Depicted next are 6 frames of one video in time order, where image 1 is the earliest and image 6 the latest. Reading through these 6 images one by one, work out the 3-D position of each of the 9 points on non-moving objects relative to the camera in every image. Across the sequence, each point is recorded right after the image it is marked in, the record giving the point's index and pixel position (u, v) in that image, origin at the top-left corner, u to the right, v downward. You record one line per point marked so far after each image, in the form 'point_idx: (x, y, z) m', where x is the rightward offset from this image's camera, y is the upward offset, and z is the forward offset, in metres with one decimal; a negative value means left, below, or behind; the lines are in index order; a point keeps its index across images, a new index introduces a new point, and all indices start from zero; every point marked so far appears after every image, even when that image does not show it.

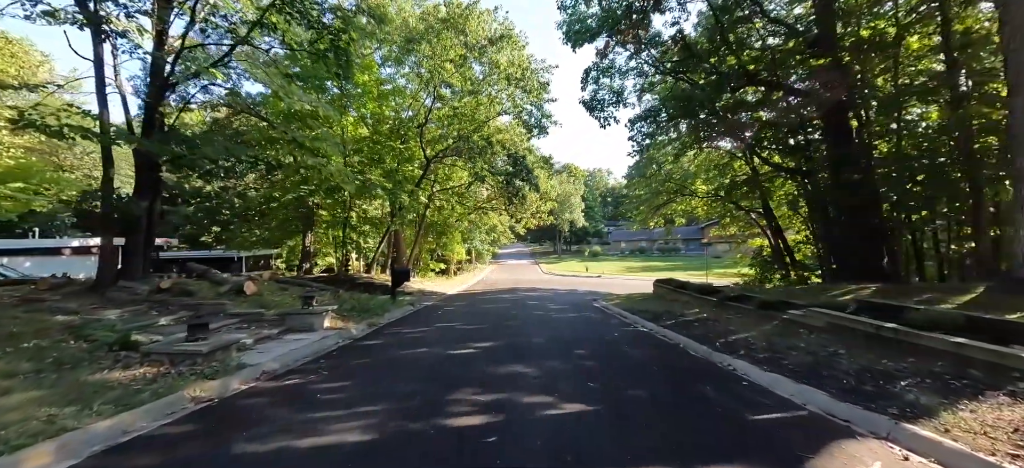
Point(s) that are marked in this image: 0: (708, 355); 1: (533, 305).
0: (+2.7, -1.7, +6.4) m
1: (+0.6, -2.1, +13.6) m
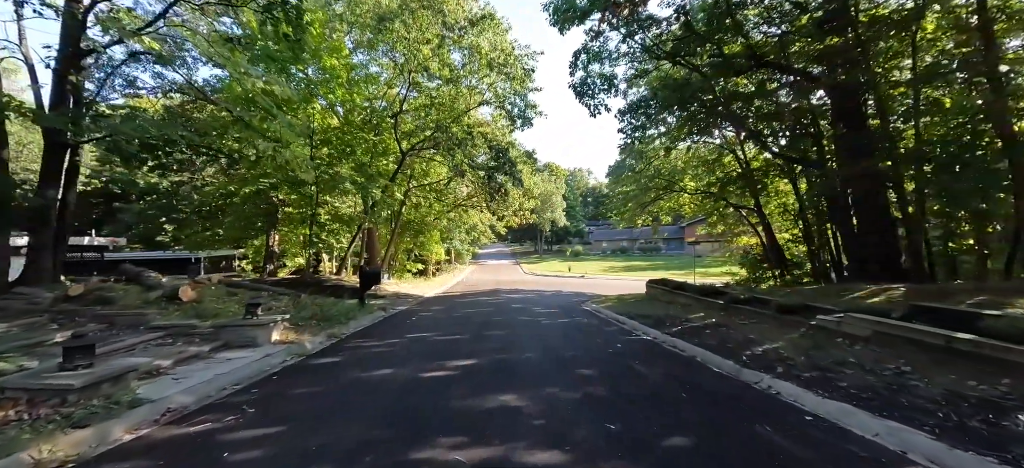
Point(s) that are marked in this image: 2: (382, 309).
0: (+2.5, -1.6, +5.3) m
1: (+0.2, -2.0, +12.3) m
2: (-3.4, -2.0, +12.2) m
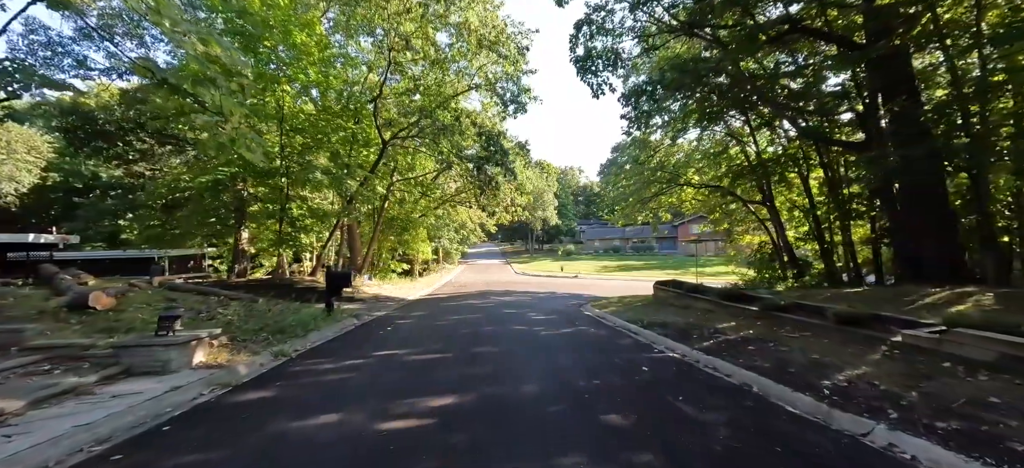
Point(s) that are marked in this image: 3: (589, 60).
0: (+2.5, -1.5, +3.8) m
1: (0.0, -1.9, +10.8) m
2: (-3.6, -1.9, +10.6) m
3: (+2.0, +4.5, +11.9) m
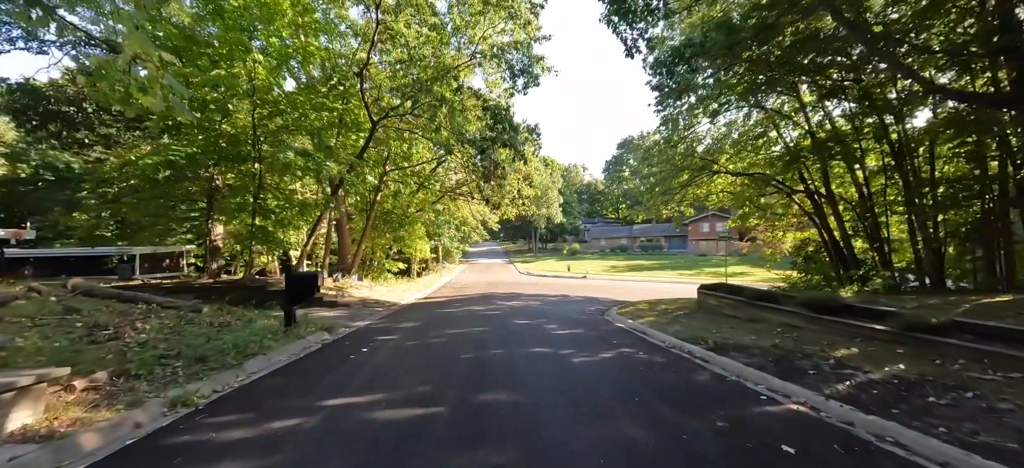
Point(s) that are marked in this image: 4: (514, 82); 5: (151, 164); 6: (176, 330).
0: (+2.8, -1.3, +1.5) m
1: (+0.3, -1.7, +8.5) m
2: (-3.3, -1.7, +8.3) m
3: (+2.3, +4.7, +9.6) m
4: (+0.1, +4.5, +13.9) m
5: (-10.2, +2.0, +13.0) m
6: (-4.8, -1.3, +6.6) m
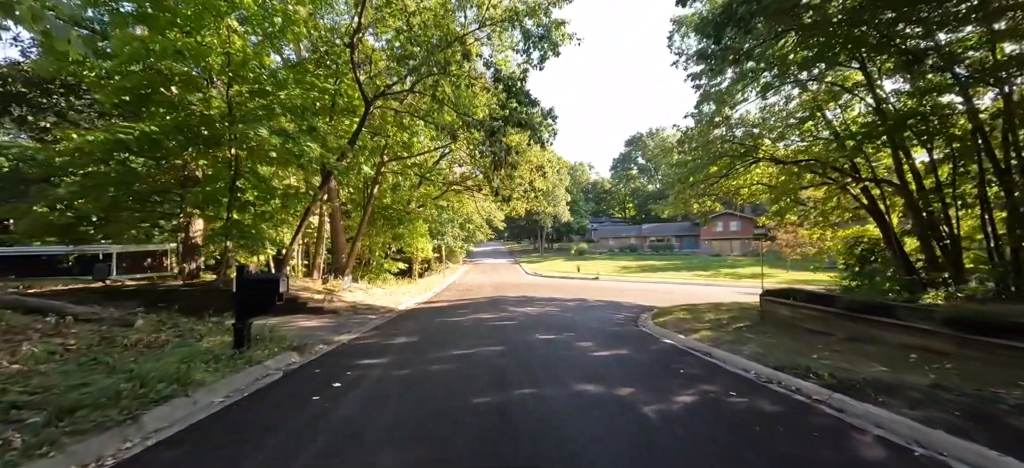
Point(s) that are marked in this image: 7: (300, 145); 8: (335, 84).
0: (+3.1, -1.2, -0.4) m
1: (+0.6, -1.6, +6.6) m
2: (-3.0, -1.6, +6.4) m
3: (+2.6, +4.8, +7.7) m
4: (+0.4, +4.7, +12.0) m
5: (-9.8, +2.1, +11.1) m
6: (-4.5, -1.2, +4.8) m
7: (-5.5, +2.2, +12.3) m
8: (-5.3, +4.5, +13.9) m
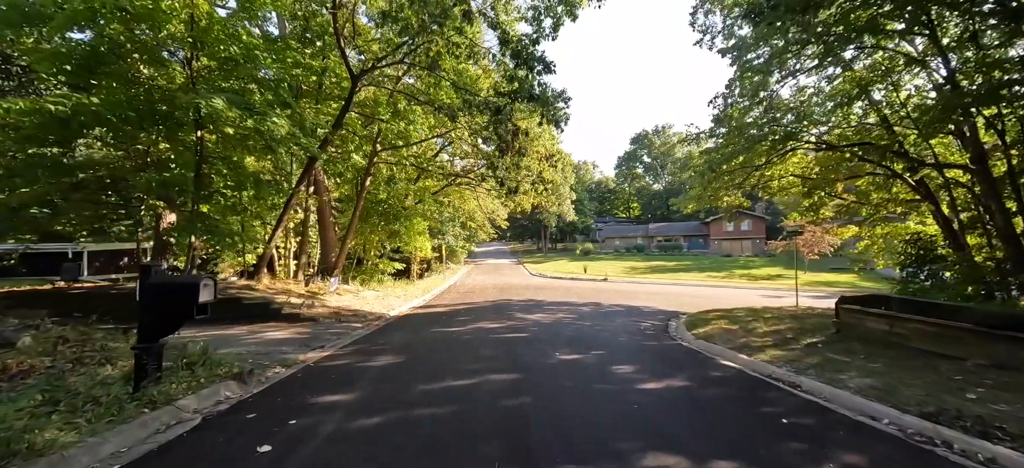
0: (+3.2, -1.1, -2.1) m
1: (+0.8, -1.5, +4.9) m
2: (-2.8, -1.5, +4.8) m
3: (+2.8, +4.9, +6.0) m
4: (+0.6, +4.8, +10.4) m
5: (-9.6, +2.3, +9.5) m
6: (-4.3, -1.1, +3.1) m
7: (-5.3, +2.3, +10.7) m
8: (-5.1, +4.6, +12.2) m
